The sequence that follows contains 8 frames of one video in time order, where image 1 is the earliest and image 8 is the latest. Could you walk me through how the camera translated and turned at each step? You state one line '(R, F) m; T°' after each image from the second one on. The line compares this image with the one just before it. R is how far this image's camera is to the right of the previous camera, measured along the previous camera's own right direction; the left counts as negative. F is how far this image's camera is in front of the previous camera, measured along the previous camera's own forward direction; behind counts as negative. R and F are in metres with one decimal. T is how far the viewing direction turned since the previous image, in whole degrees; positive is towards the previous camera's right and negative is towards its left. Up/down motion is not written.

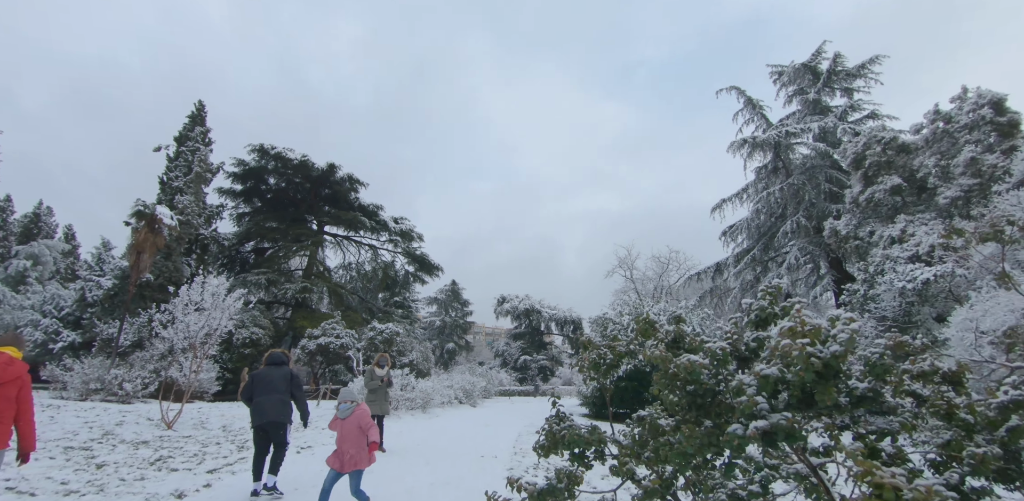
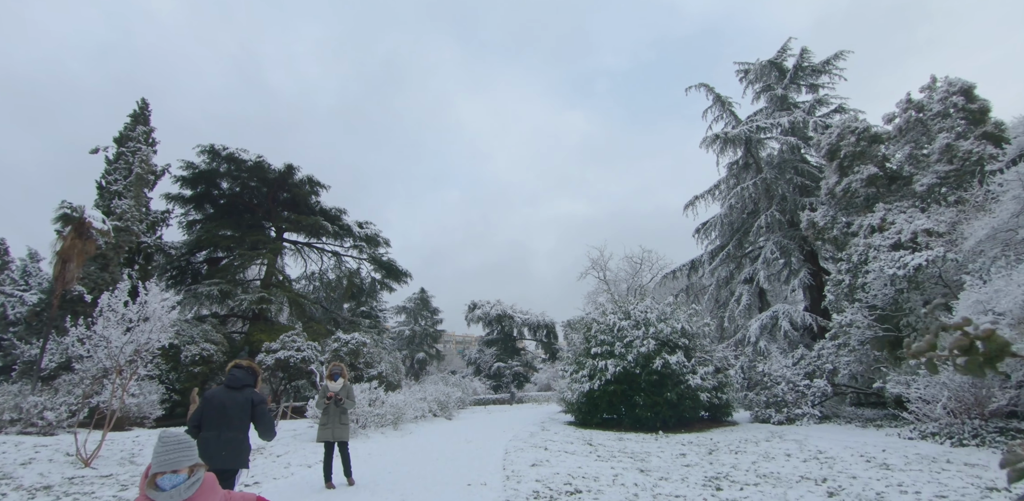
(-0.2, +0.8) m; +4°
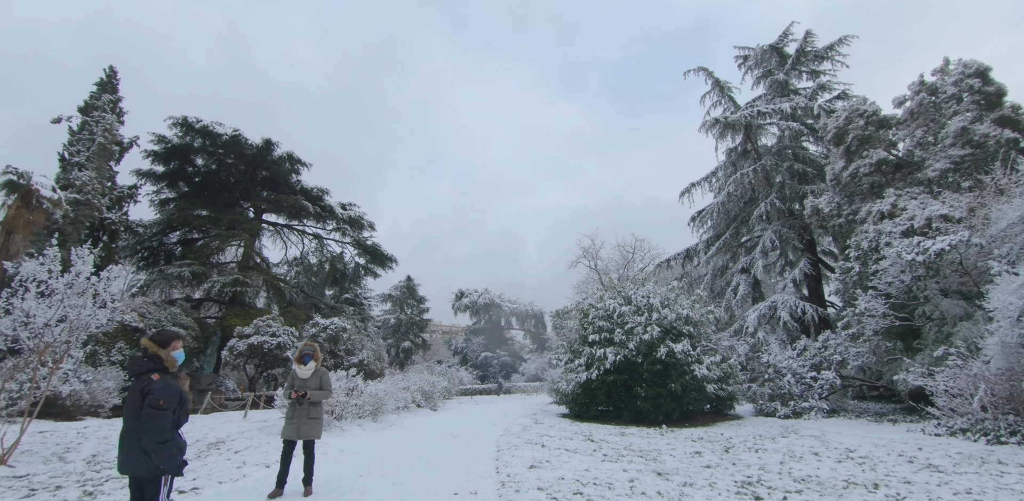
(-0.1, +0.8) m; +1°
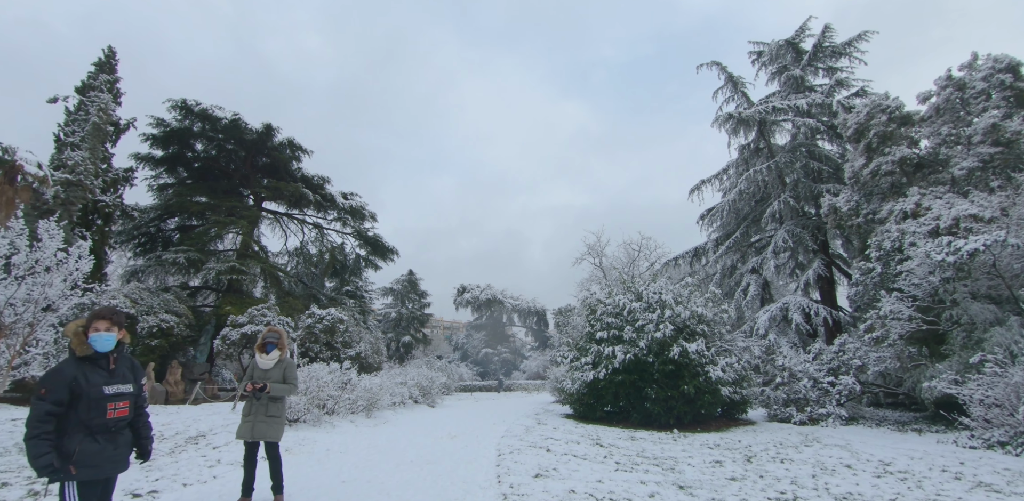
(0.0, +0.5) m; 0°
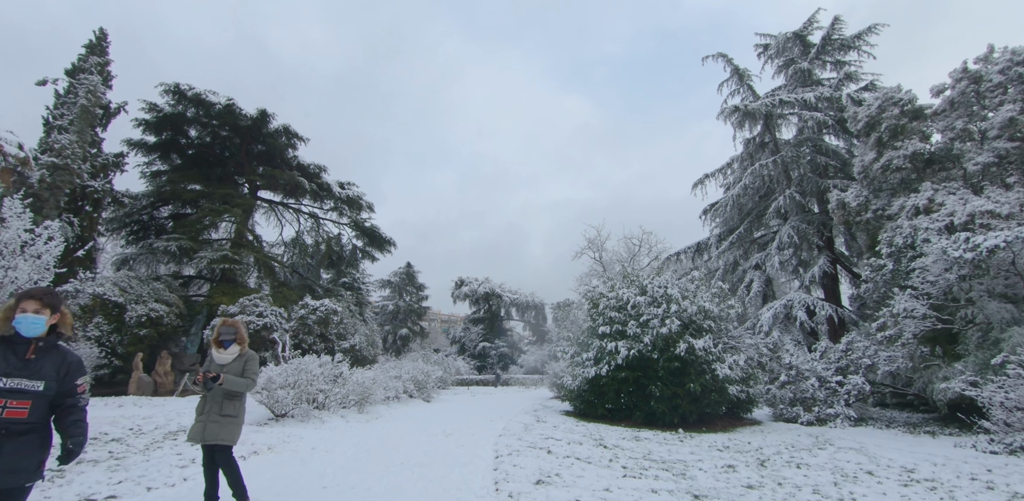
(0.0, +0.4) m; 0°
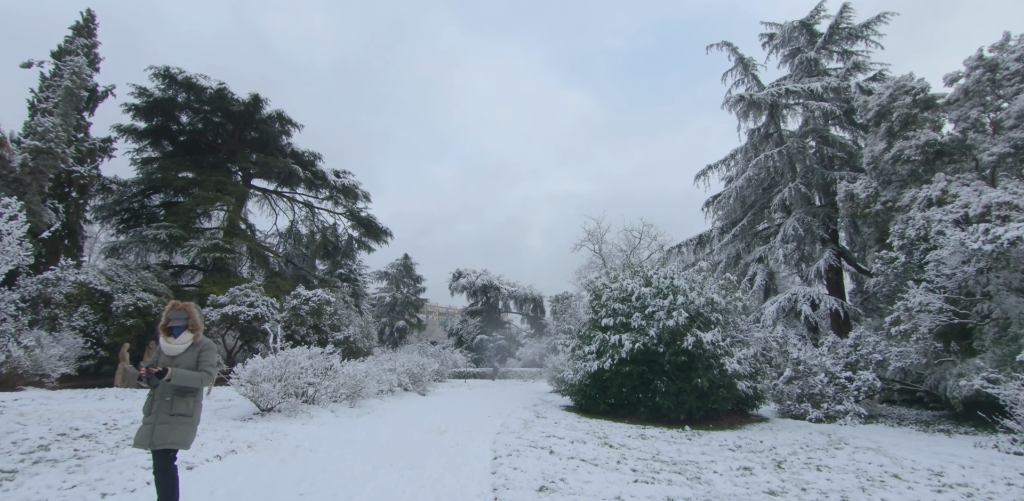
(0.0, +0.4) m; 0°
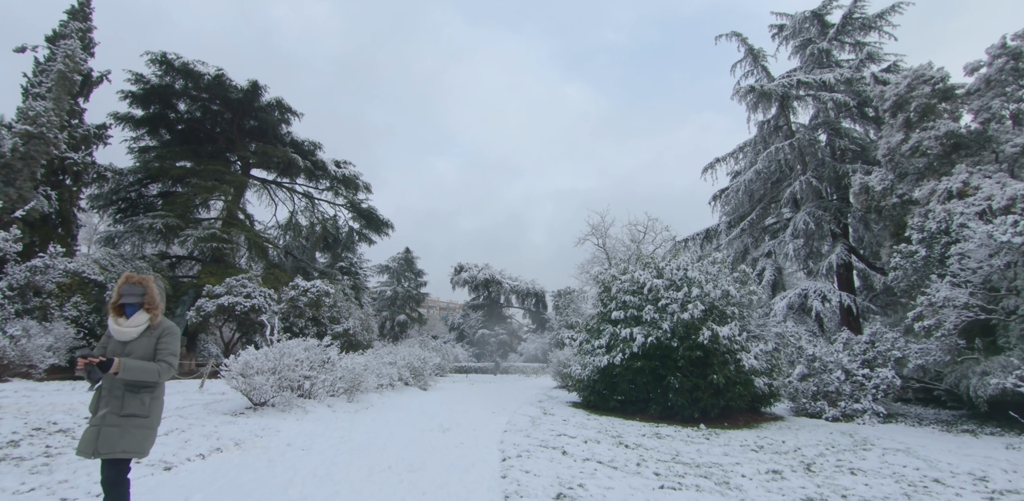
(-0.1, +0.4) m; 0°
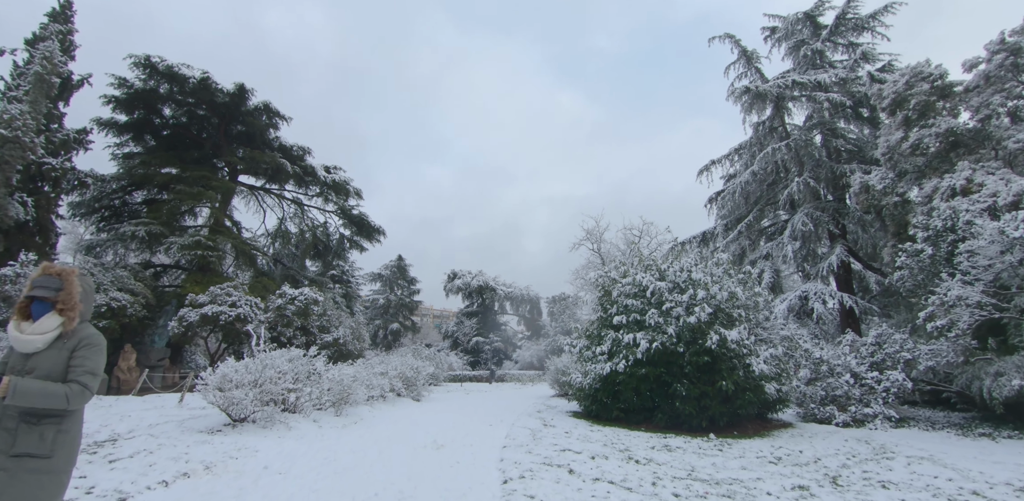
(0.0, +0.4) m; +1°
